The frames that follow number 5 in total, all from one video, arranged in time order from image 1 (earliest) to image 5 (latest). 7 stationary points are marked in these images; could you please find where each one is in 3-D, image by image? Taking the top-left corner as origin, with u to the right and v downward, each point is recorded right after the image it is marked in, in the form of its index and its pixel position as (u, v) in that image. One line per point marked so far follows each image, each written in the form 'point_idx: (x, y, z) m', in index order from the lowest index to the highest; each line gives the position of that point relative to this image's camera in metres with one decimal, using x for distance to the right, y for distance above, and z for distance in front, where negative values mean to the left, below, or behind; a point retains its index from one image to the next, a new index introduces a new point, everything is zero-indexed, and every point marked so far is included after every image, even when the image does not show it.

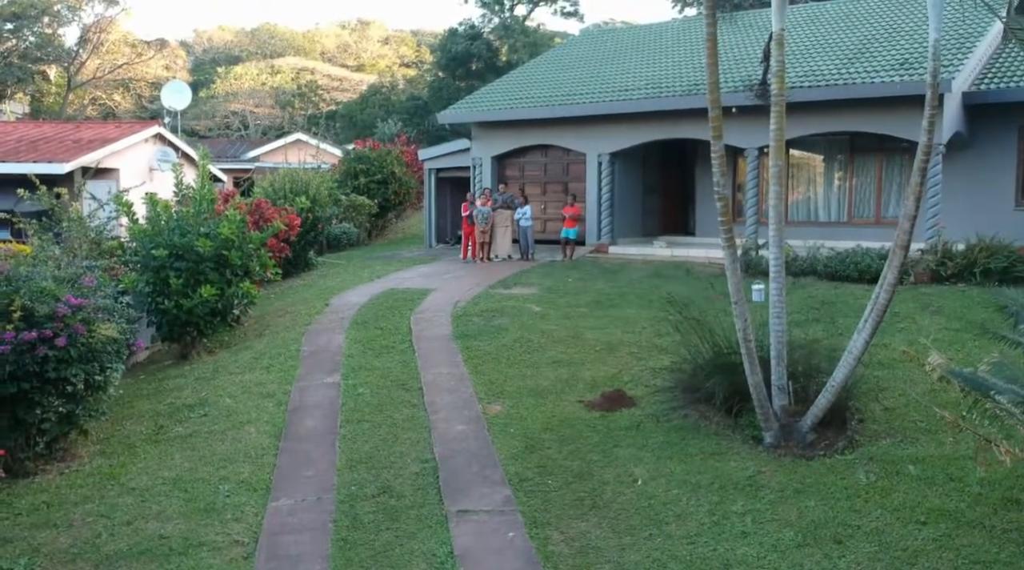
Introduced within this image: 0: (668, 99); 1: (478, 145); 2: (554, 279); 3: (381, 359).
0: (+2.8, +3.3, +15.8) m
1: (-0.7, +2.9, +18.7) m
2: (+0.7, +0.1, +14.6) m
3: (-1.5, -0.9, +10.4) m
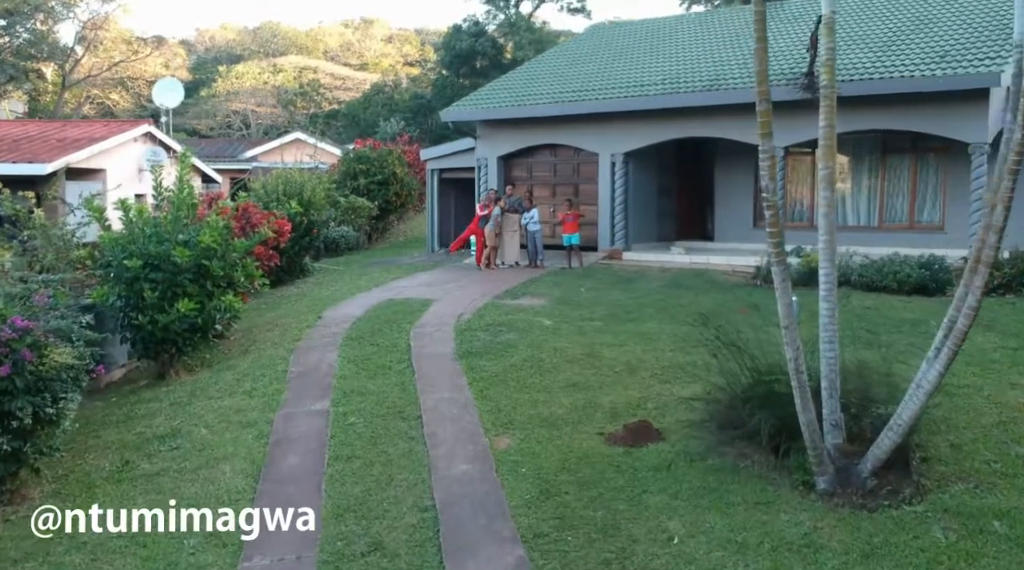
0: (+2.9, +3.2, +14.8) m
1: (-0.6, +2.8, +17.7) m
2: (+0.8, -0.1, +13.5) m
3: (-1.4, -1.0, +9.4) m
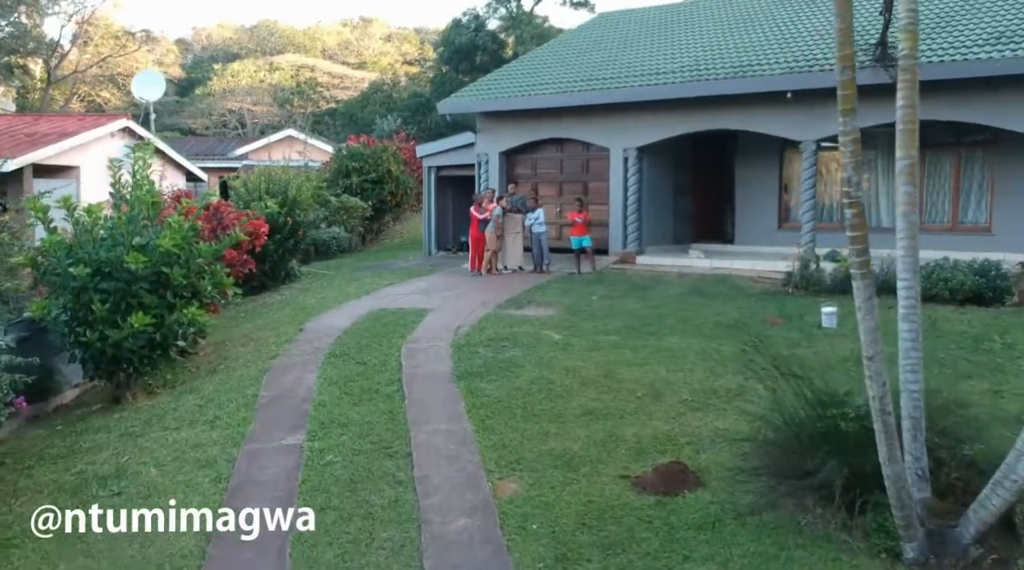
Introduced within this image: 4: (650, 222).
0: (+3.0, +3.0, +13.5) m
1: (-0.5, +2.7, +16.4) m
2: (+0.9, -0.2, +12.2) m
3: (-1.4, -1.1, +8.1) m
4: (+2.3, +1.1, +15.1) m
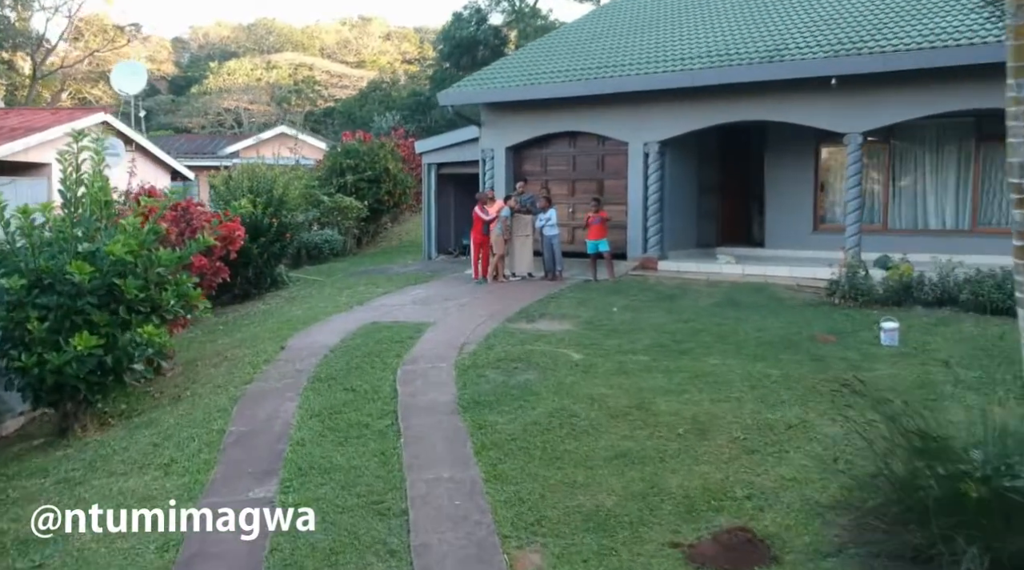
0: (+3.1, +2.9, +12.1) m
1: (-0.4, +2.6, +15.0) m
2: (+1.0, -0.3, +10.8) m
3: (-1.2, -1.2, +6.7) m
4: (+2.5, +0.9, +13.7) m
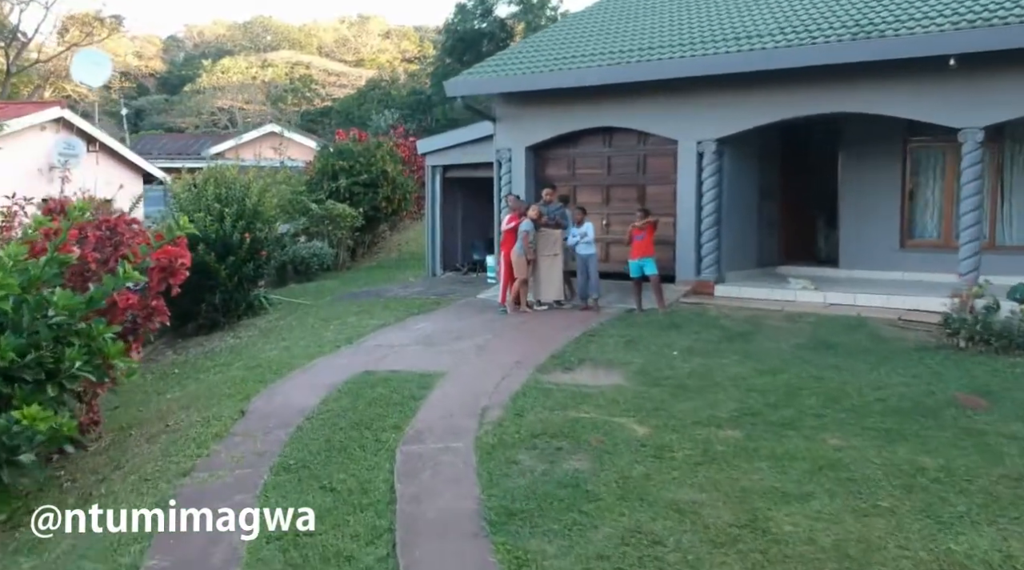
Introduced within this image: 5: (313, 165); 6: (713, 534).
0: (+3.4, +2.6, +9.7) m
1: (-0.1, +2.2, +12.6) m
2: (+1.3, -0.6, +8.5) m
3: (-0.9, -1.6, +4.3) m
4: (+2.7, +0.6, +11.3) m
5: (-4.2, +2.6, +18.9) m
6: (+1.1, -1.4, +4.9) m
